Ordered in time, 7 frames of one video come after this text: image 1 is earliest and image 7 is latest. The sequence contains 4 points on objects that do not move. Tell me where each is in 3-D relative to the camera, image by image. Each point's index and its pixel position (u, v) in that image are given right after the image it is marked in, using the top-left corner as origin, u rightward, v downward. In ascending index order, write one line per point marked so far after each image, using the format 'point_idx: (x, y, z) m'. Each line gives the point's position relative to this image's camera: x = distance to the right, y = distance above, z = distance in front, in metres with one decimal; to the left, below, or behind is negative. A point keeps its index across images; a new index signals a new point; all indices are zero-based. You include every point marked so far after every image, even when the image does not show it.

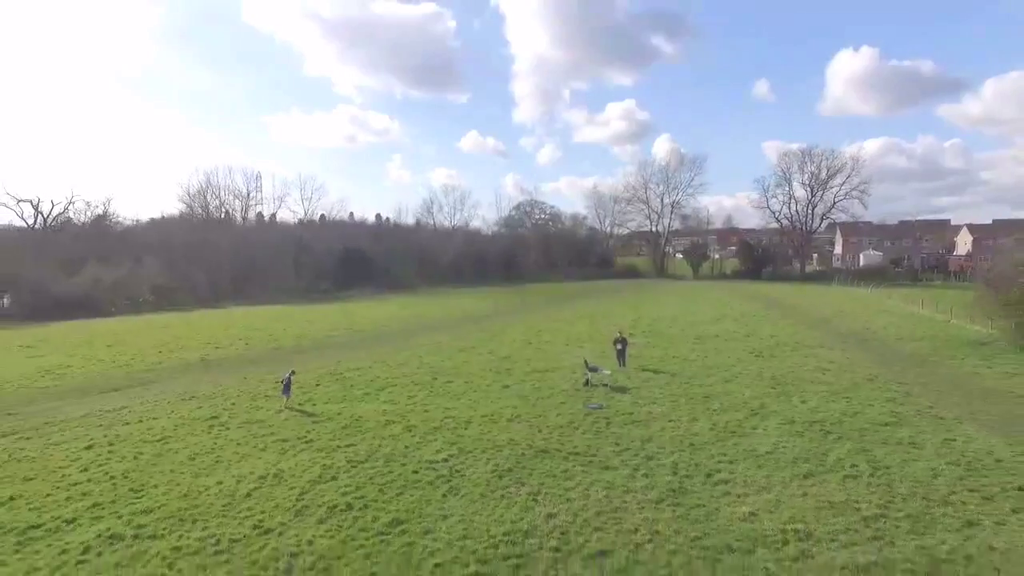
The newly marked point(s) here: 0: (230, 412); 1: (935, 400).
0: (-4.9, -2.2, +10.9) m
1: (+8.1, -2.1, +12.0) m
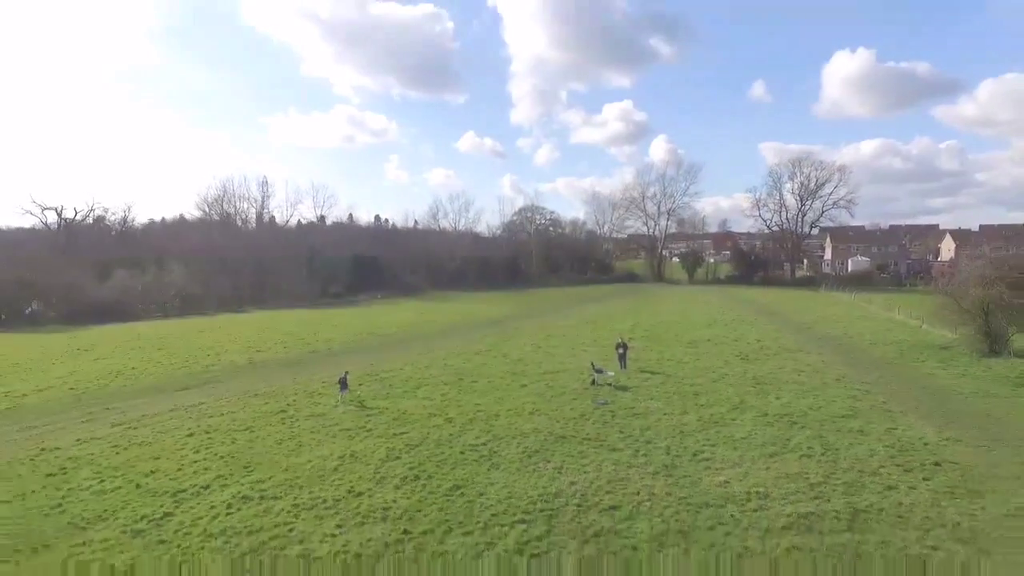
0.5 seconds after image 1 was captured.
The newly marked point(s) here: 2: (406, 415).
0: (-4.5, -2.5, +13.0) m
1: (+8.5, -2.4, +14.1) m
2: (-2.1, -2.5, +12.3) m
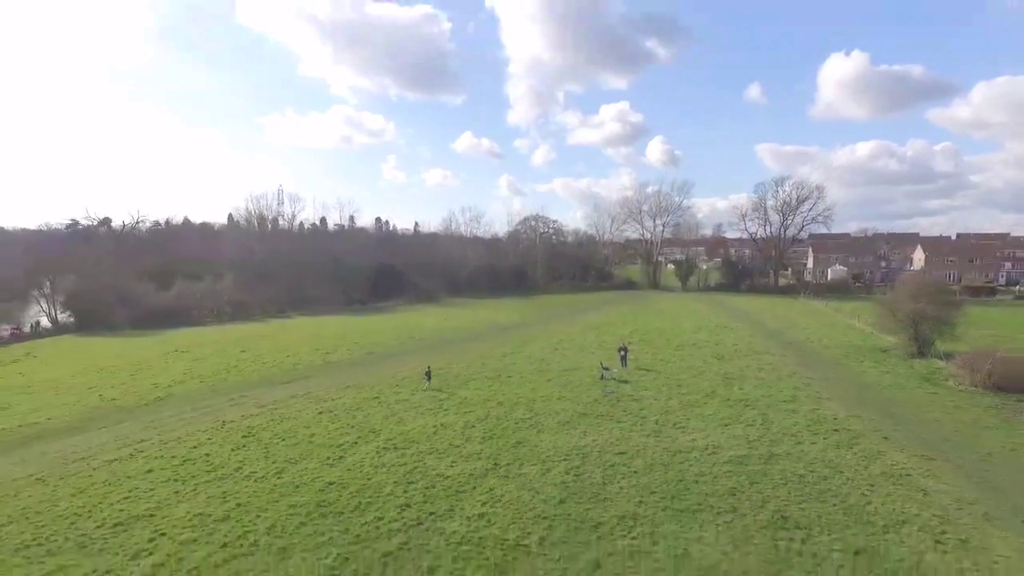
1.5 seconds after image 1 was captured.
0: (-3.6, -3.0, +17.6) m
1: (+9.3, -3.0, +18.8) m
2: (-1.2, -3.0, +17.0) m
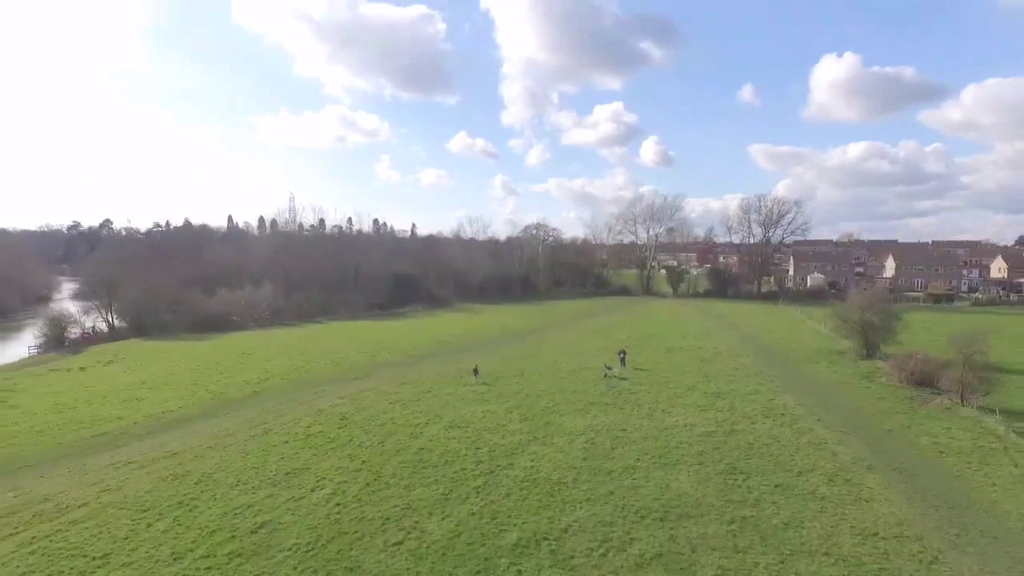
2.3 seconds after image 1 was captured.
0: (-2.8, -3.6, +22.3) m
1: (+10.2, -3.6, +23.6) m
2: (-0.3, -3.6, +21.6) m
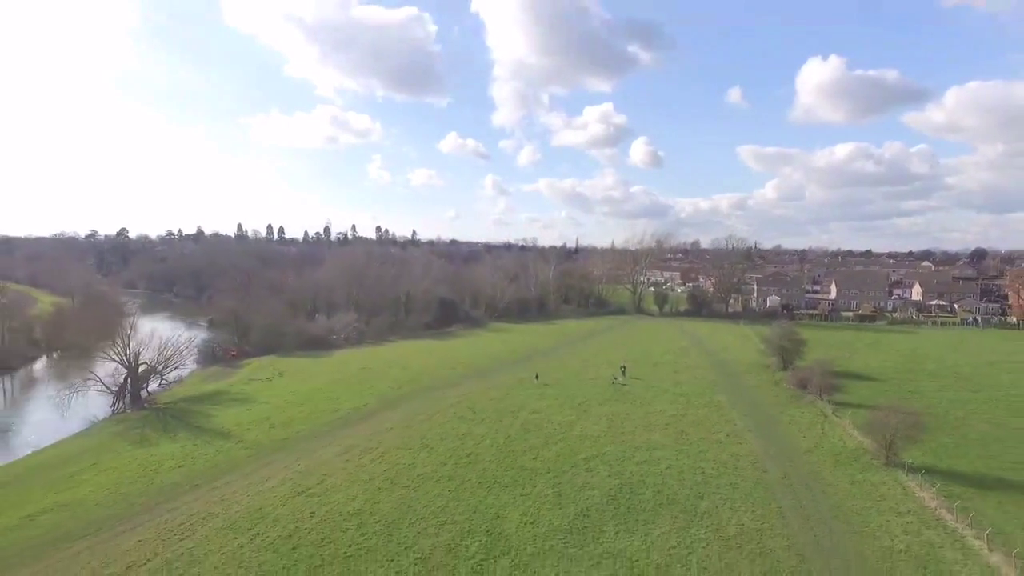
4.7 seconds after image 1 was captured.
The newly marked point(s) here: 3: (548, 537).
0: (-0.1, -6.1, +36.7) m
1: (+12.8, -6.0, +38.3) m
2: (+2.3, -6.1, +36.2) m
3: (+1.1, -7.4, +18.8) m
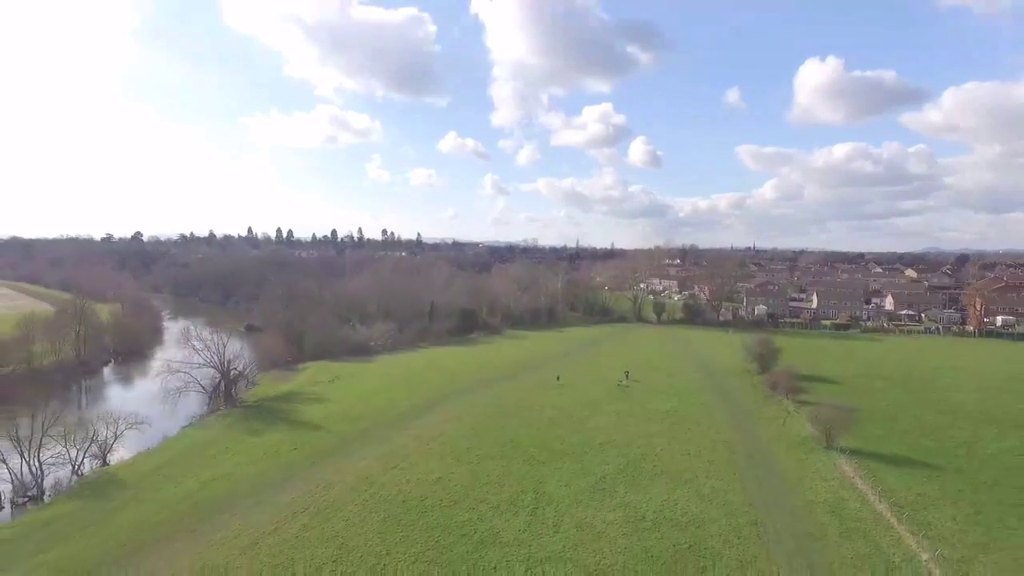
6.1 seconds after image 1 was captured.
0: (+1.6, -7.4, +44.9) m
1: (+14.5, -7.4, +46.4) m
2: (+4.0, -7.4, +44.3) m
3: (+2.8, -8.8, +27.0) m
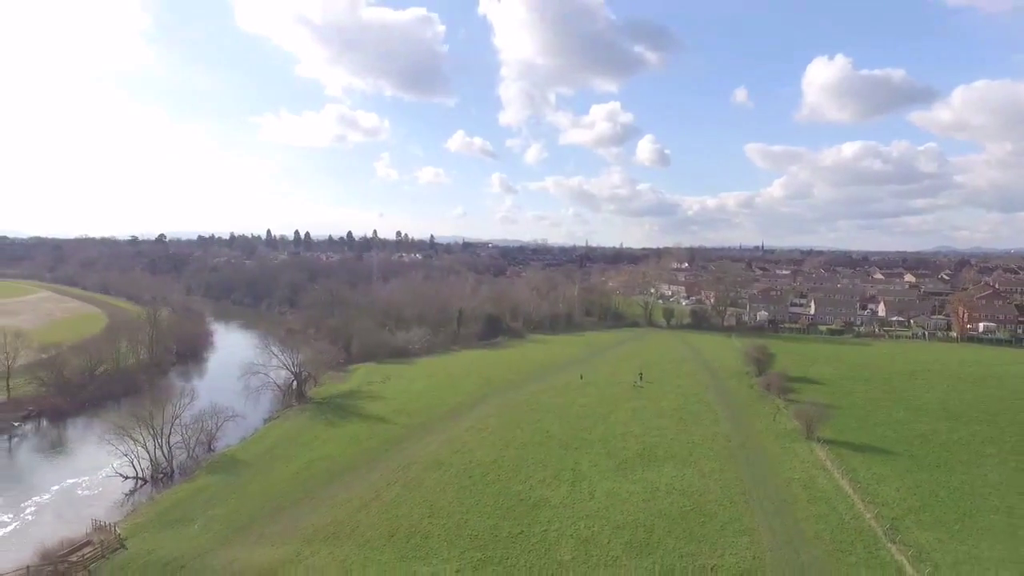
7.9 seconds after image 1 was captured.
0: (+4.1, -8.6, +52.2) m
1: (+17.0, -8.5, +53.6) m
2: (+6.5, -8.6, +51.6) m
3: (+5.1, -10.0, +34.3) m
